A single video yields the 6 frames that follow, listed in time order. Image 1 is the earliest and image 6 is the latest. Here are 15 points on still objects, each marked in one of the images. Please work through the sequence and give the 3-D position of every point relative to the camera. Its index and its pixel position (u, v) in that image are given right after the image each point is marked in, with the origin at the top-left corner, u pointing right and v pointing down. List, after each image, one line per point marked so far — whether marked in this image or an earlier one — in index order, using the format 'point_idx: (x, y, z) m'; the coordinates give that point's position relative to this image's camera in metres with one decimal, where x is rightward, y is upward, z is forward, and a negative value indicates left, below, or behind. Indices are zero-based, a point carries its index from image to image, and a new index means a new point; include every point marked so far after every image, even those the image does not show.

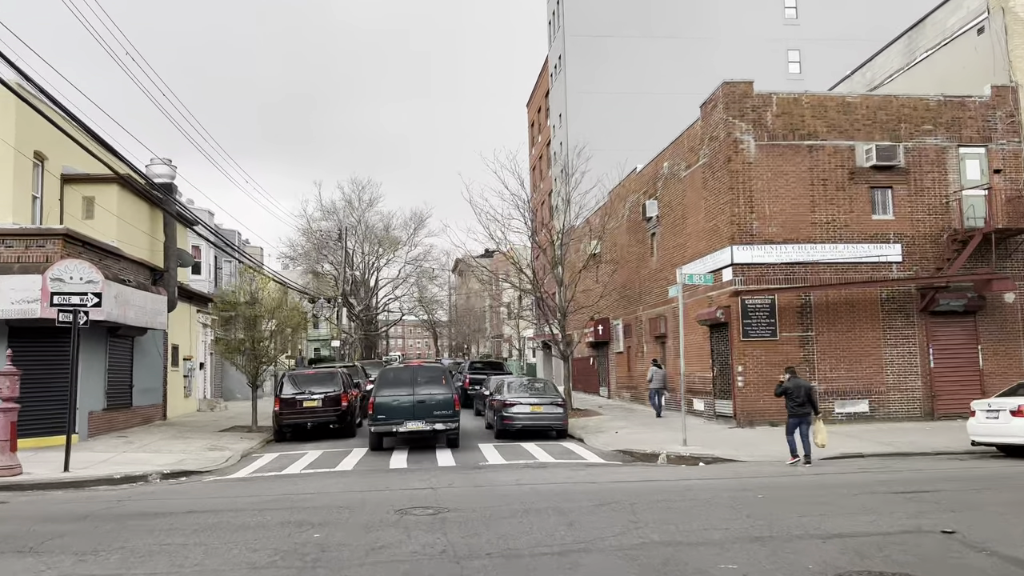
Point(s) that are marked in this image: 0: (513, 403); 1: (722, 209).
0: (0.0, -2.7, +17.4) m
1: (+5.2, +2.0, +18.4) m
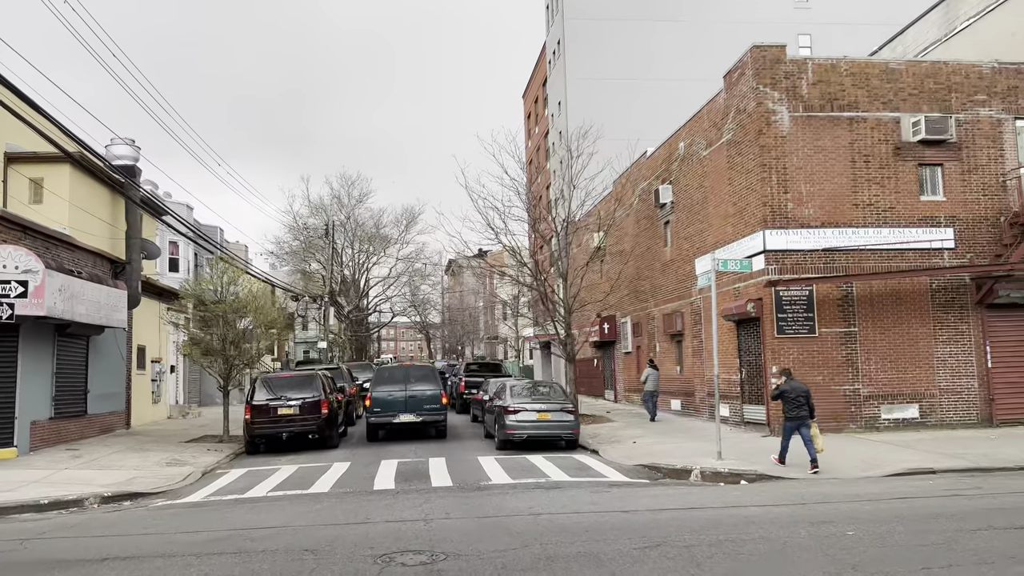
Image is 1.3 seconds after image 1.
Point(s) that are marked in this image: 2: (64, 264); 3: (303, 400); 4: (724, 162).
0: (+0.1, -2.5, +15.3) m
1: (+5.3, +2.2, +16.3) m
2: (-9.8, +0.5, +16.4) m
3: (-4.6, -2.5, +16.5) m
4: (+5.0, +3.0, +17.6) m
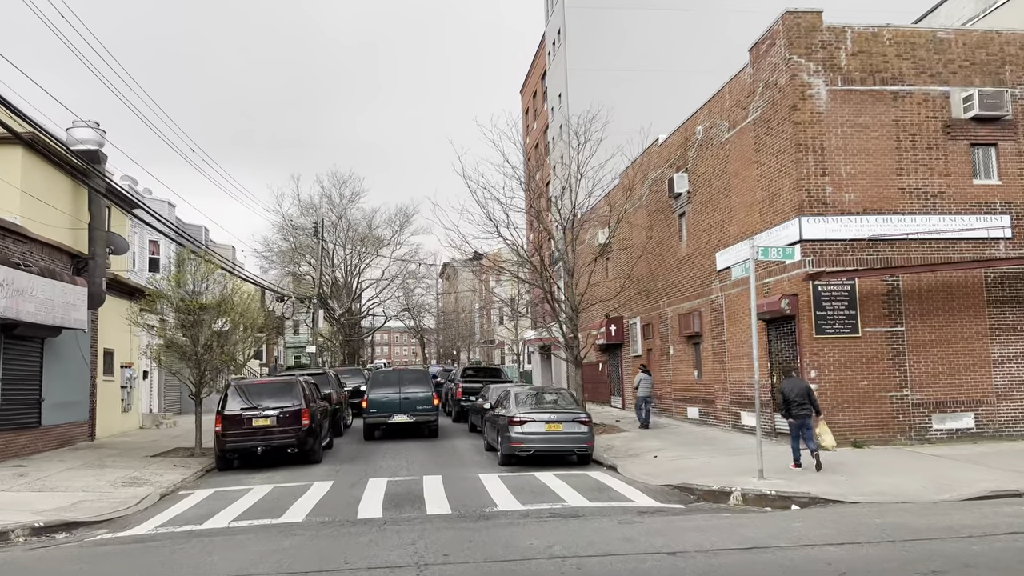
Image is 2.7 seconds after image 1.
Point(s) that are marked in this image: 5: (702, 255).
0: (+0.2, -2.4, +13.5) m
1: (+5.3, +2.3, +14.6) m
2: (-9.8, +0.6, +14.5) m
3: (-4.5, -2.4, +14.6) m
4: (+5.1, +3.1, +15.9) m
5: (+4.7, +0.8, +18.5) m
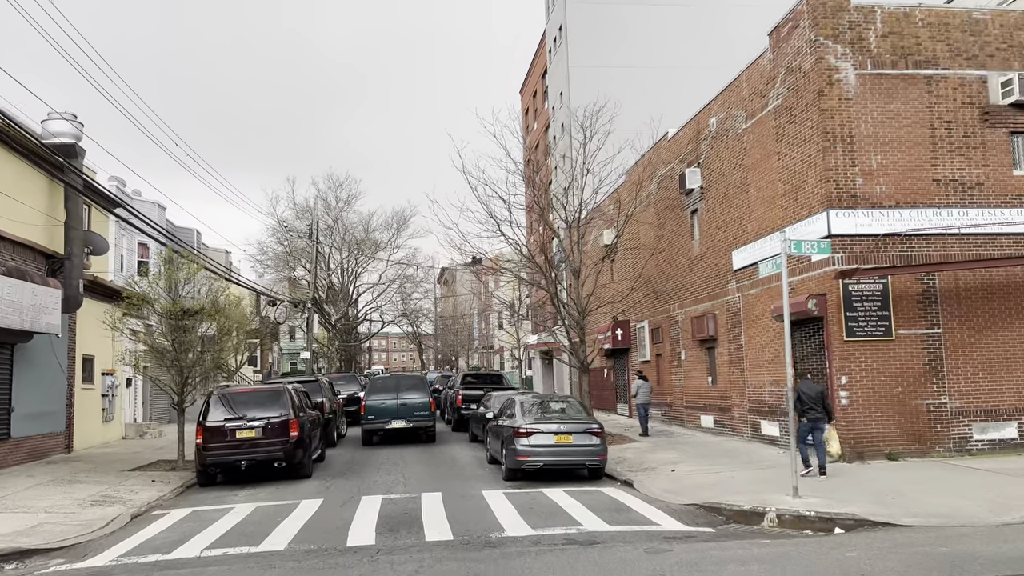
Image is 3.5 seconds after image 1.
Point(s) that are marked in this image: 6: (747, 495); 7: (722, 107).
0: (+0.3, -2.4, +12.4) m
1: (+5.4, +2.3, +13.6) m
2: (-9.7, +0.6, +13.4) m
3: (-4.4, -2.4, +13.5) m
4: (+5.2, +3.1, +14.9) m
5: (+4.8, +0.8, +17.5) m
6: (+3.2, -2.8, +10.2) m
7: (+4.8, +4.1, +17.1) m
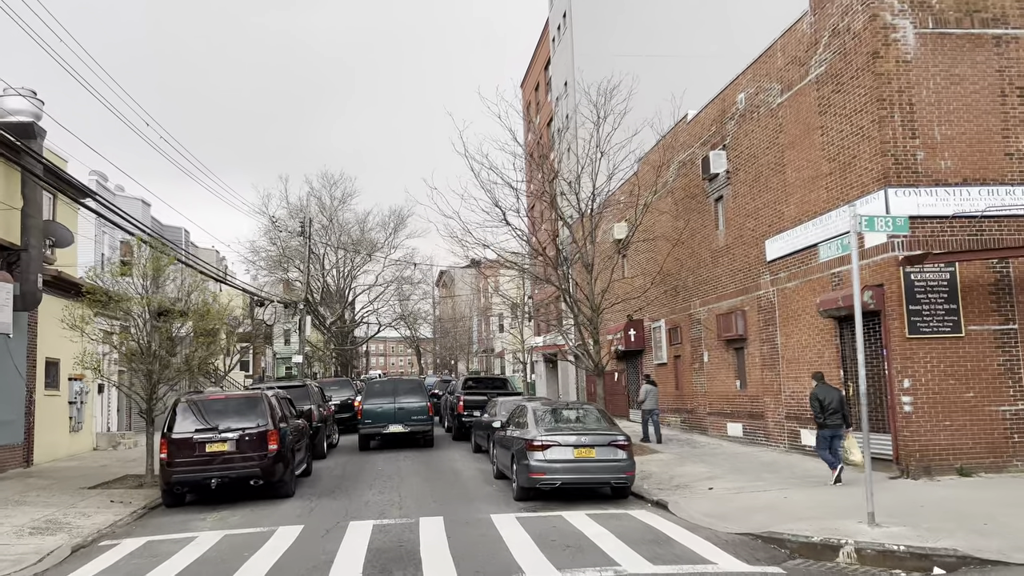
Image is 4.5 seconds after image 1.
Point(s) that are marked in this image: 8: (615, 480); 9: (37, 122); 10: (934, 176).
0: (+0.4, -2.3, +10.7) m
1: (+5.6, +2.4, +11.9) m
2: (-9.5, +0.7, +11.7) m
3: (-4.3, -2.3, +11.8) m
4: (+5.3, +3.2, +13.2) m
5: (+4.9, +0.9, +15.8) m
6: (+3.4, -2.7, +8.5) m
7: (+5.0, +4.3, +15.4) m
8: (+1.5, -2.8, +10.7) m
9: (-9.9, +3.4, +15.5) m
10: (+6.4, +1.7, +11.4) m
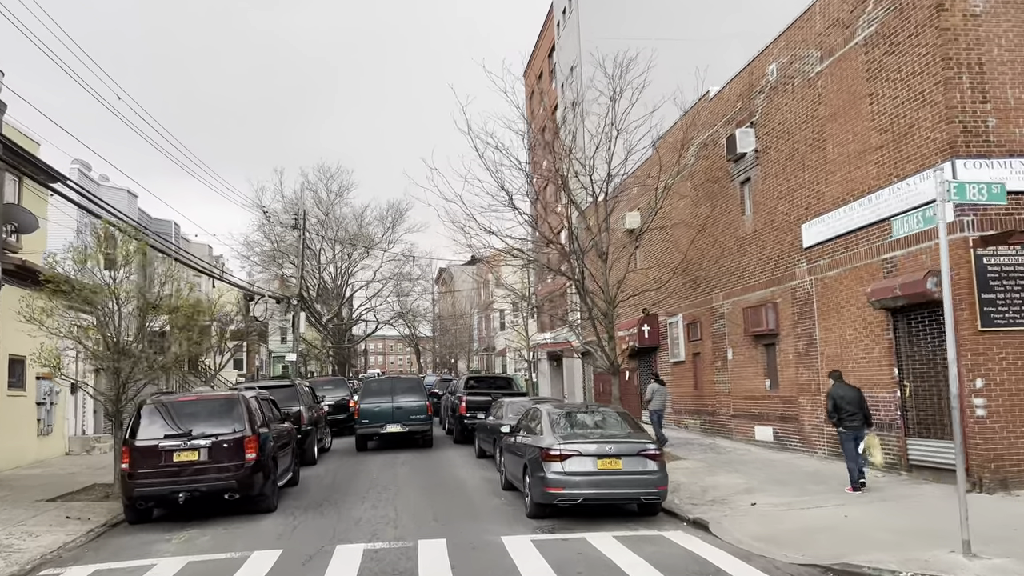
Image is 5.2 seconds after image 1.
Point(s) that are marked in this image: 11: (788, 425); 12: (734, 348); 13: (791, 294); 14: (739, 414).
0: (+0.6, -2.1, +9.2) m
1: (+5.7, +2.6, +10.4) m
2: (-9.3, +0.9, +10.2) m
3: (-4.1, -2.1, +10.3) m
4: (+5.5, +3.4, +11.8) m
5: (+5.1, +1.1, +14.3) m
6: (+3.6, -2.5, +7.1) m
7: (+5.1, +4.5, +14.0) m
8: (+1.7, -2.6, +9.3) m
9: (-9.7, +3.6, +14.1) m
10: (+6.6, +1.9, +9.9) m
11: (+5.2, -2.6, +14.0) m
12: (+4.8, -1.3, +16.1) m
13: (+5.2, -0.1, +13.9) m
14: (+4.9, -2.7, +15.9) m
